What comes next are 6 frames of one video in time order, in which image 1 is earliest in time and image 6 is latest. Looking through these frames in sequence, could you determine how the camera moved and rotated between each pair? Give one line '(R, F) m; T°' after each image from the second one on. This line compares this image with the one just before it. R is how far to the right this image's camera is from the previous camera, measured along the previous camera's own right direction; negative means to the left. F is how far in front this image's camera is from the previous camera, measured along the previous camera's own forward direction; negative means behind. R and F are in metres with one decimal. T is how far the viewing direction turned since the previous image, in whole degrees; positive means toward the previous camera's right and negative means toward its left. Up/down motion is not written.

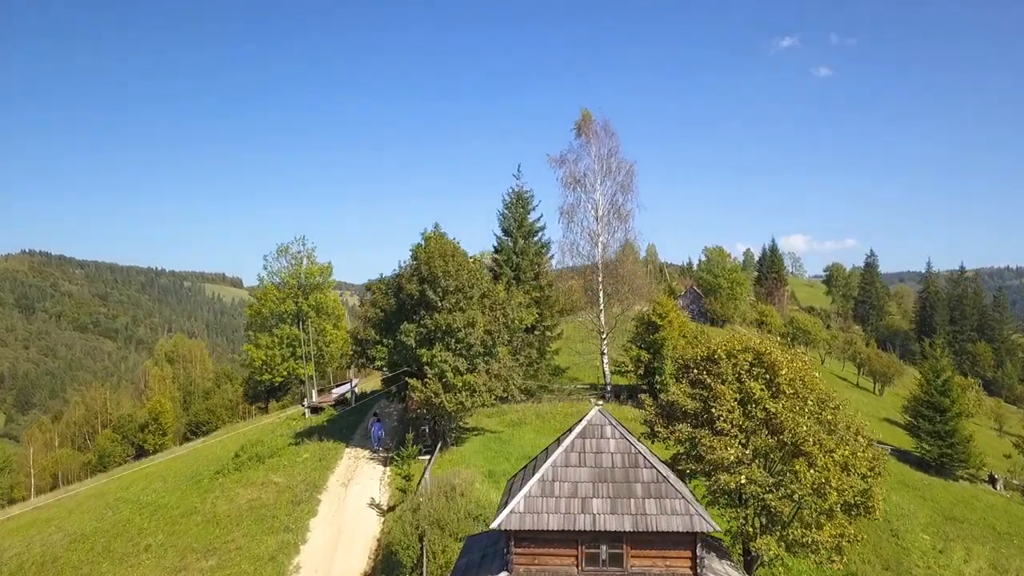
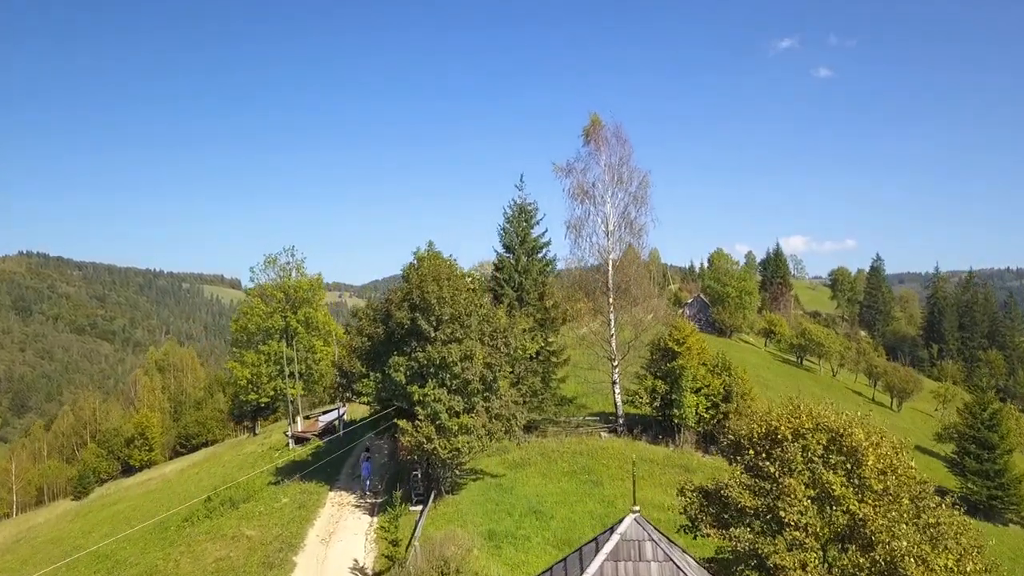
(-0.1, +3.1) m; 0°
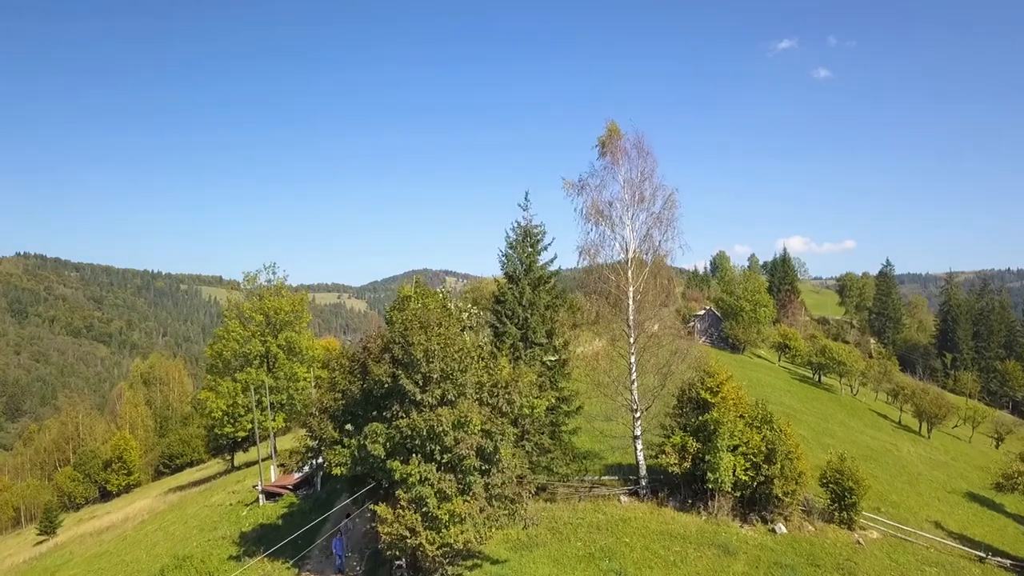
(-0.2, +4.6) m; 0°
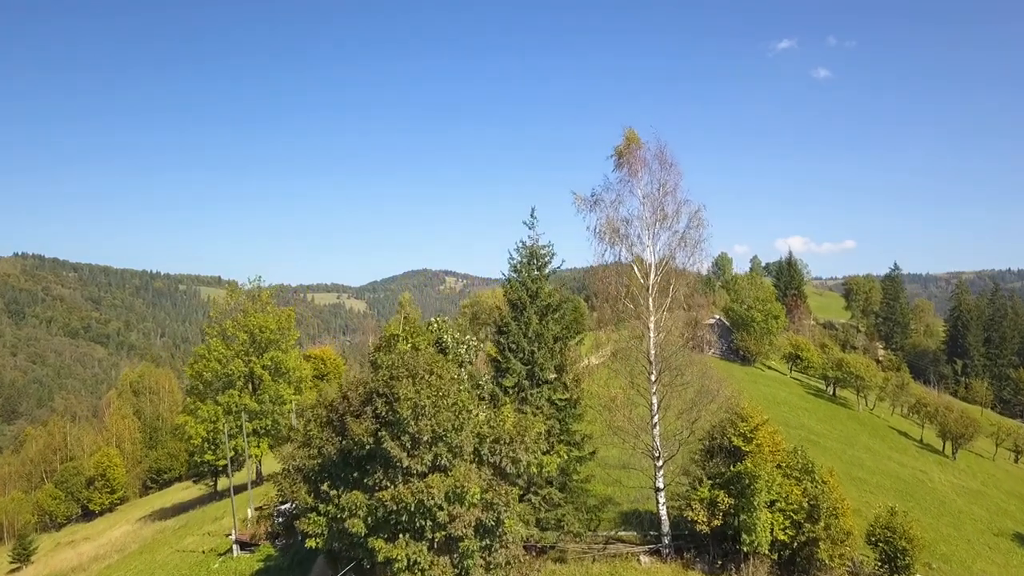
(-0.2, +3.3) m; 0°
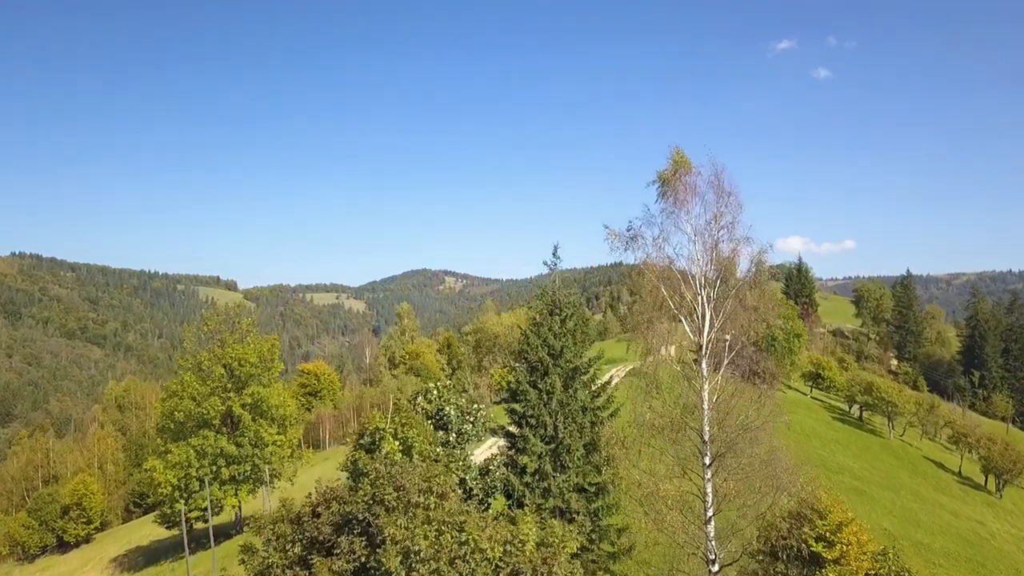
(-0.7, +4.7) m; 0°
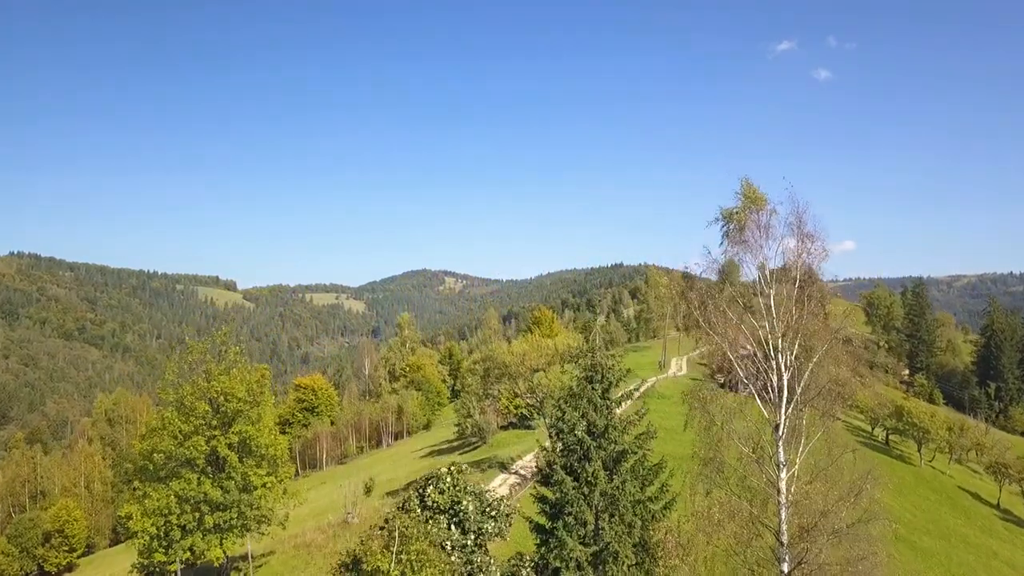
(-0.9, +3.6) m; 0°
